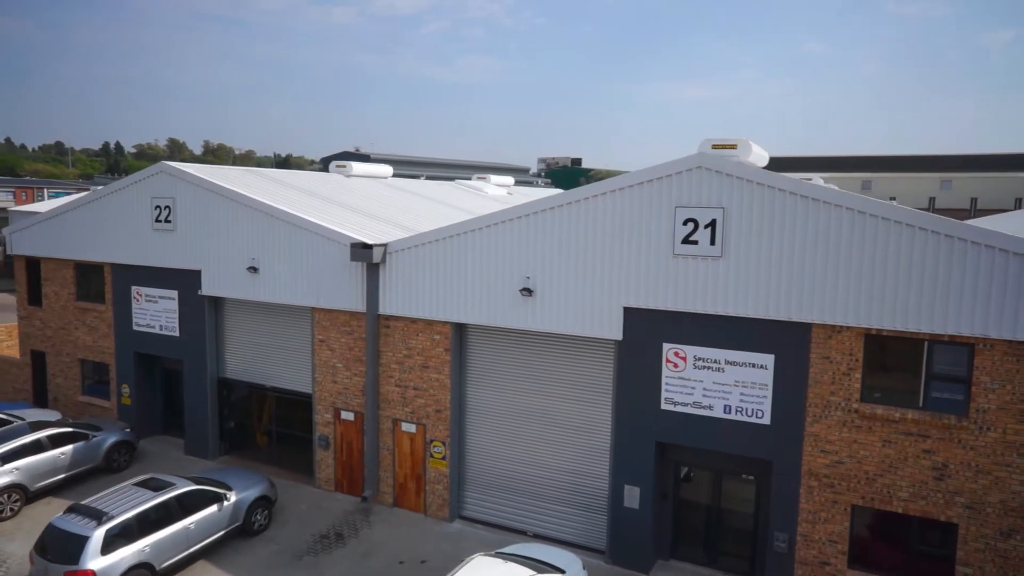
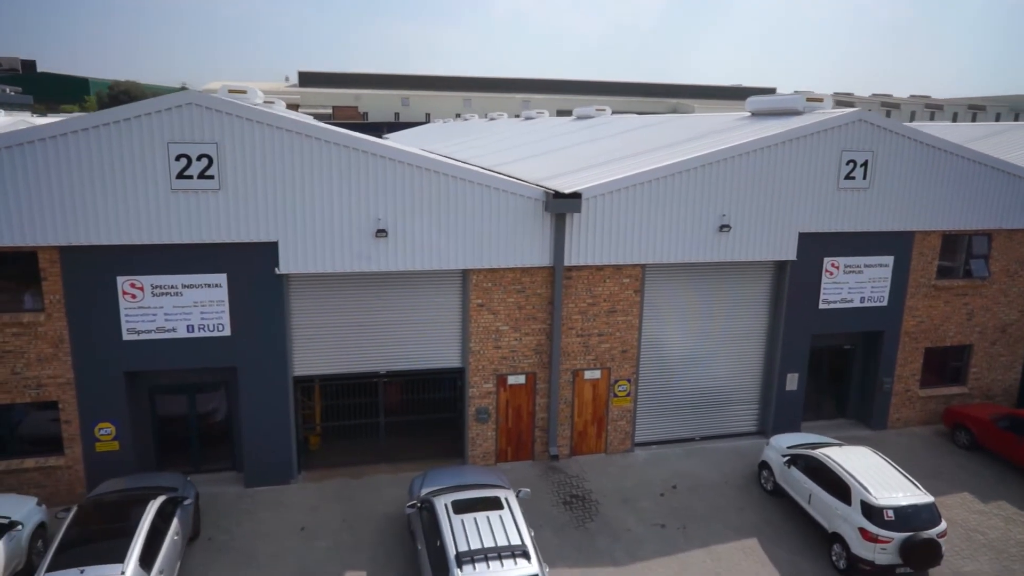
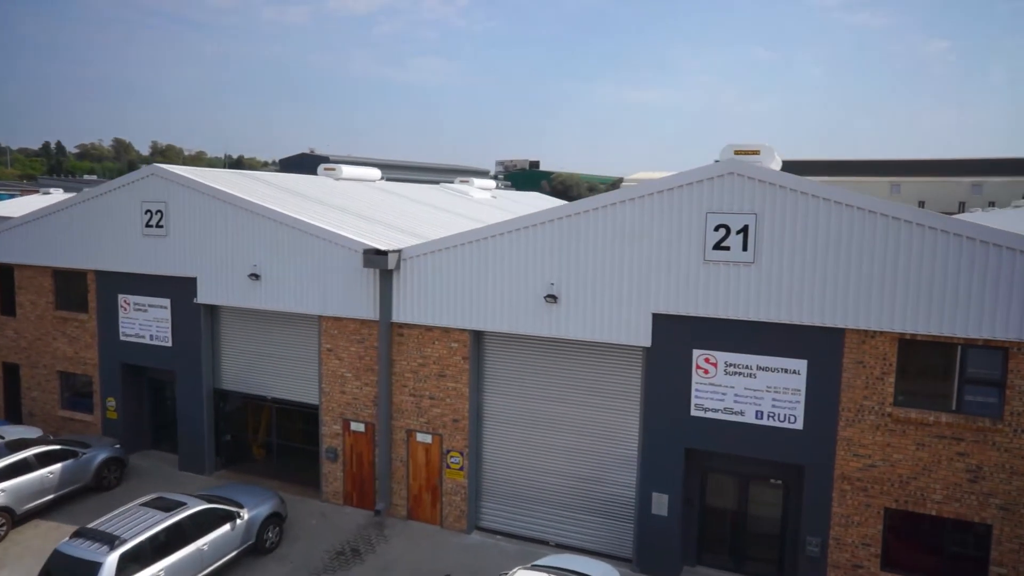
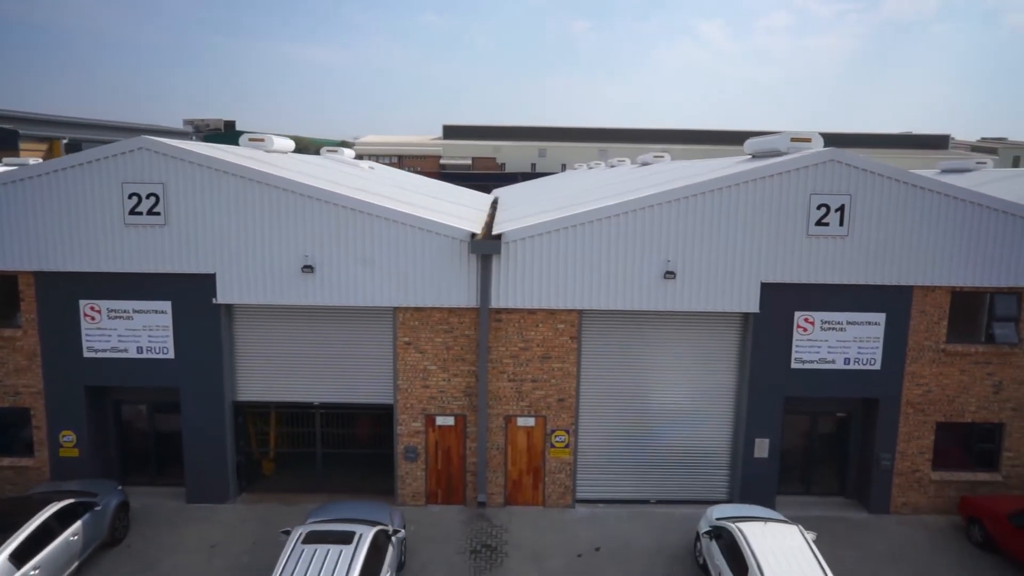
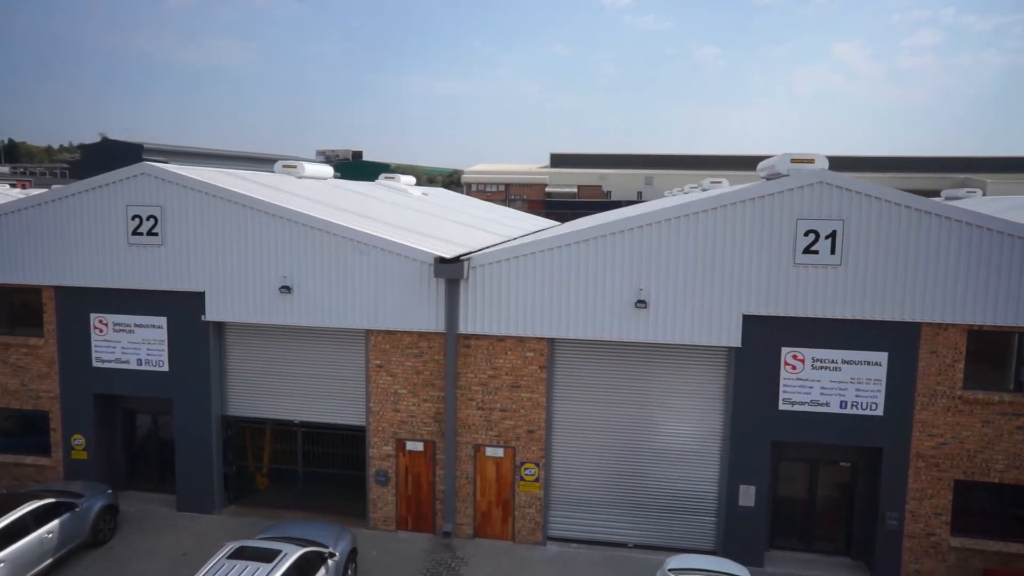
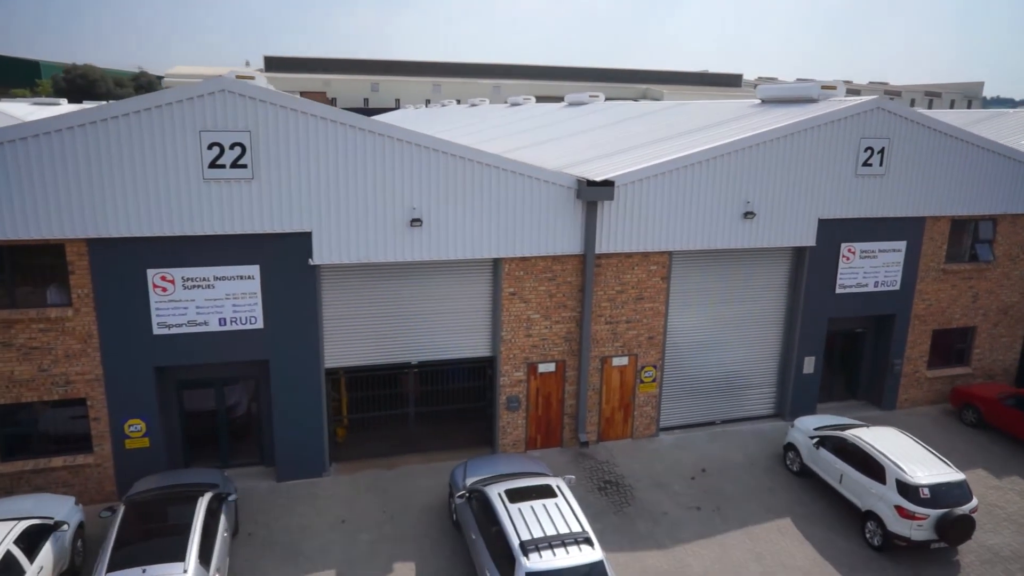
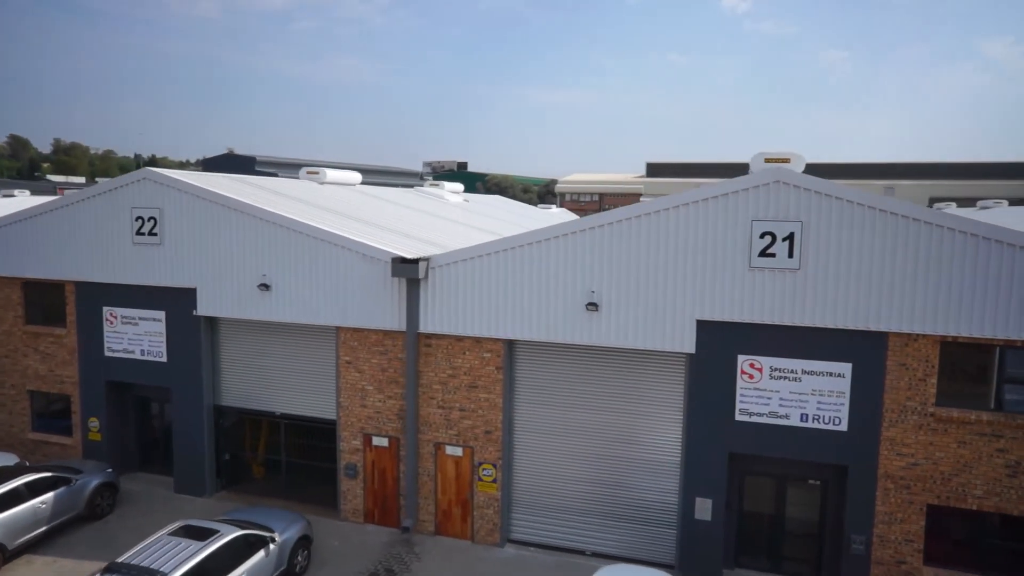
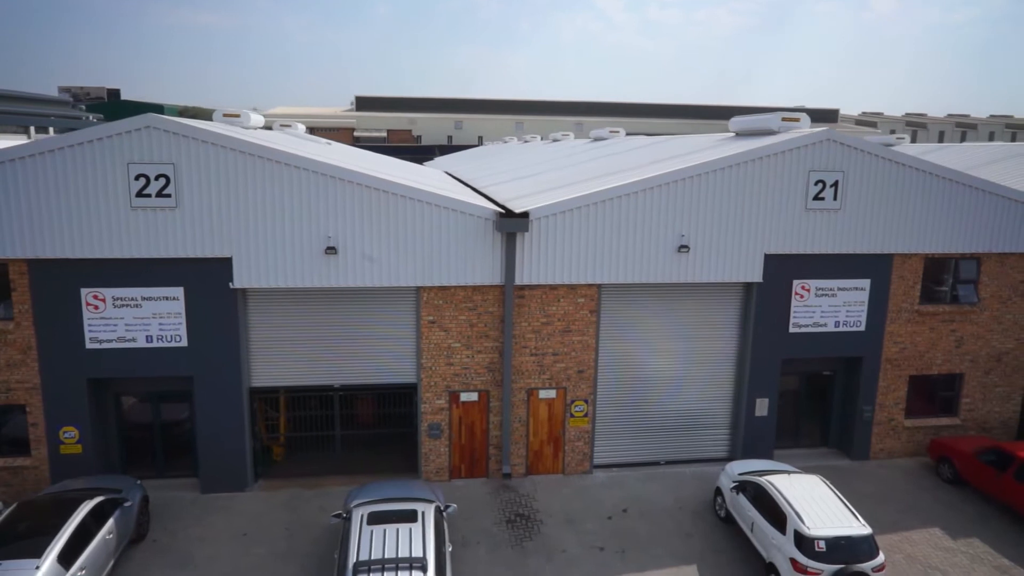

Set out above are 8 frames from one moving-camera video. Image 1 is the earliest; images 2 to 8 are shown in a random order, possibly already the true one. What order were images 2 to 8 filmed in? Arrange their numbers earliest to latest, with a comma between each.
3, 7, 5, 4, 8, 2, 6
